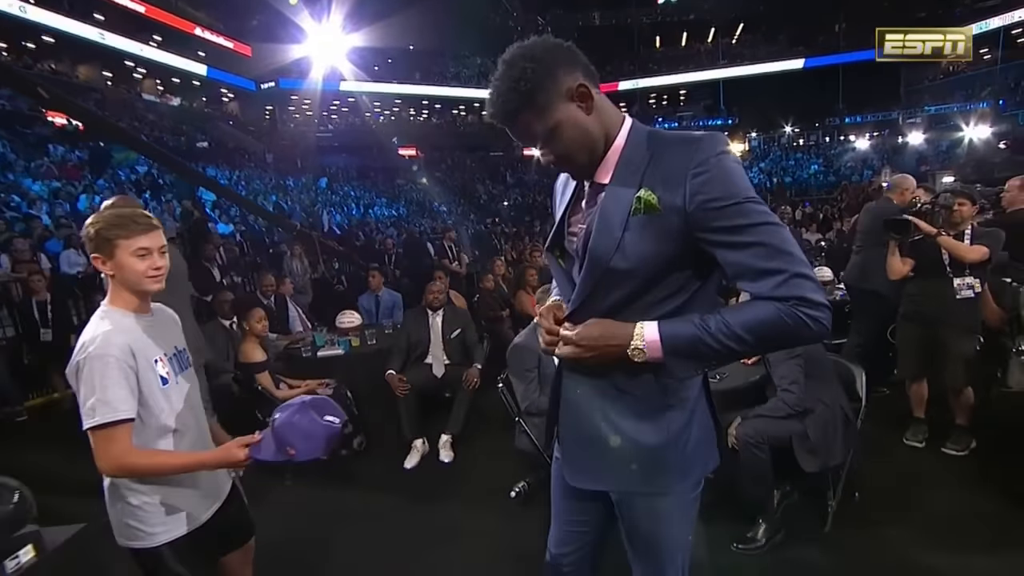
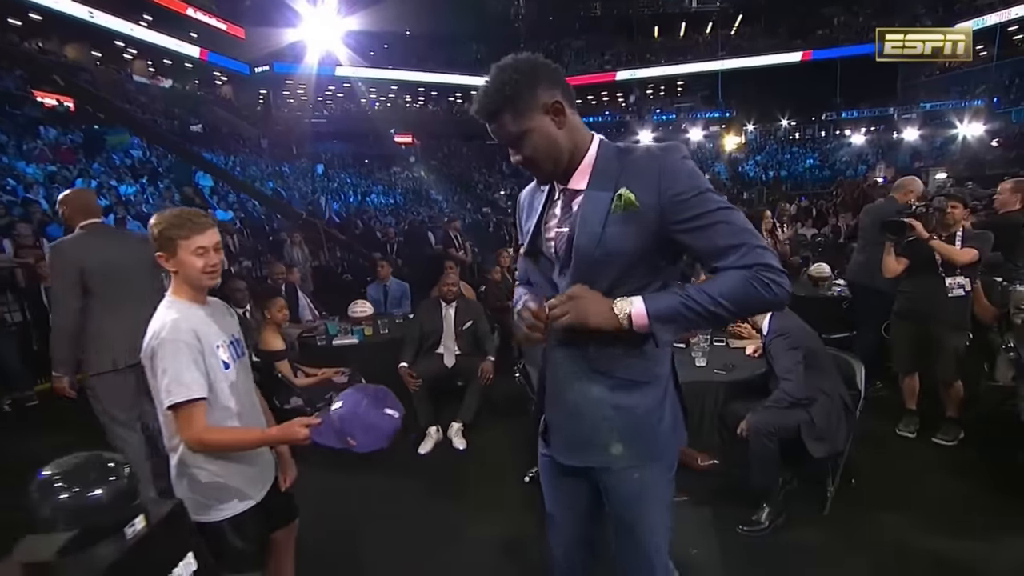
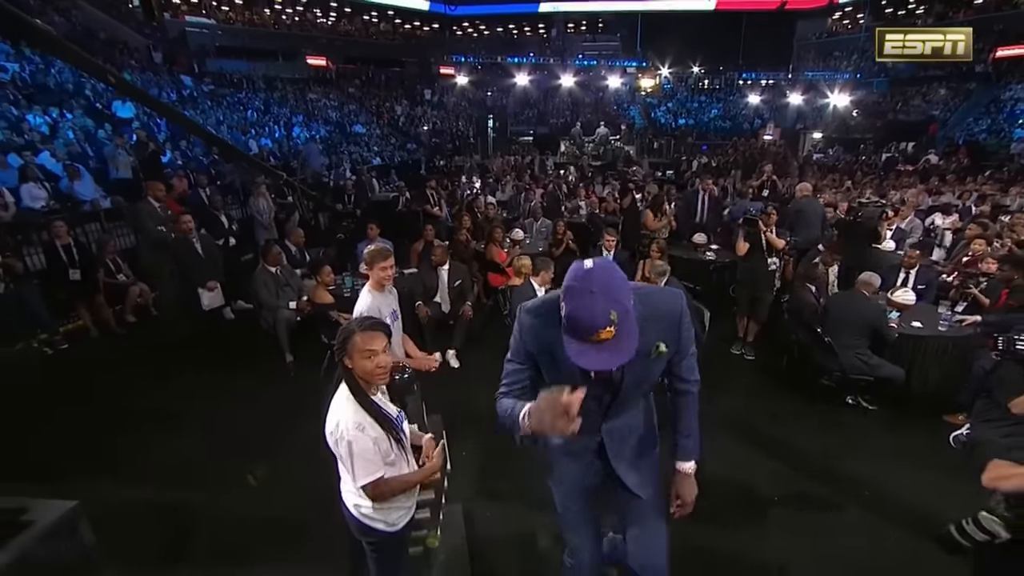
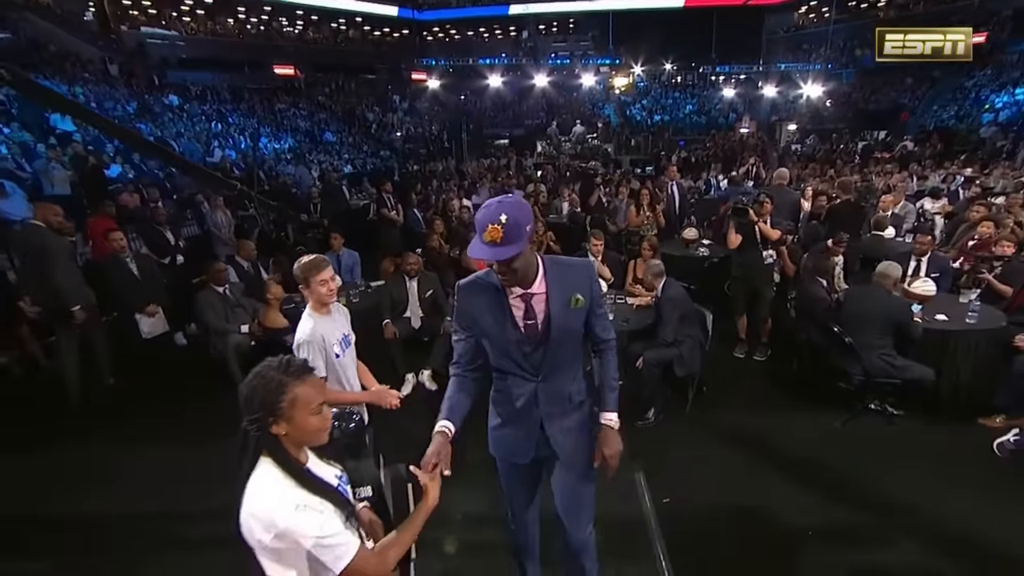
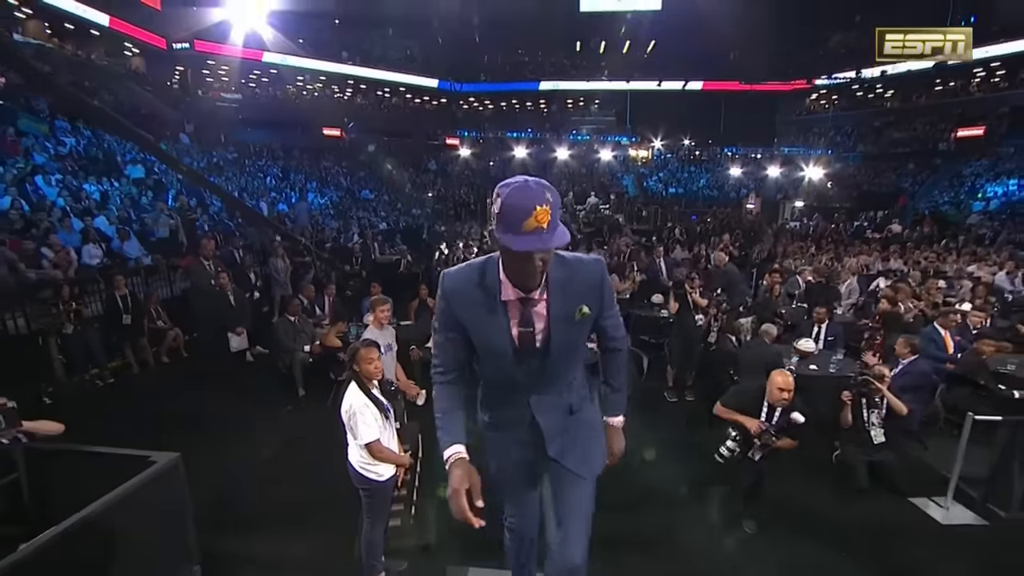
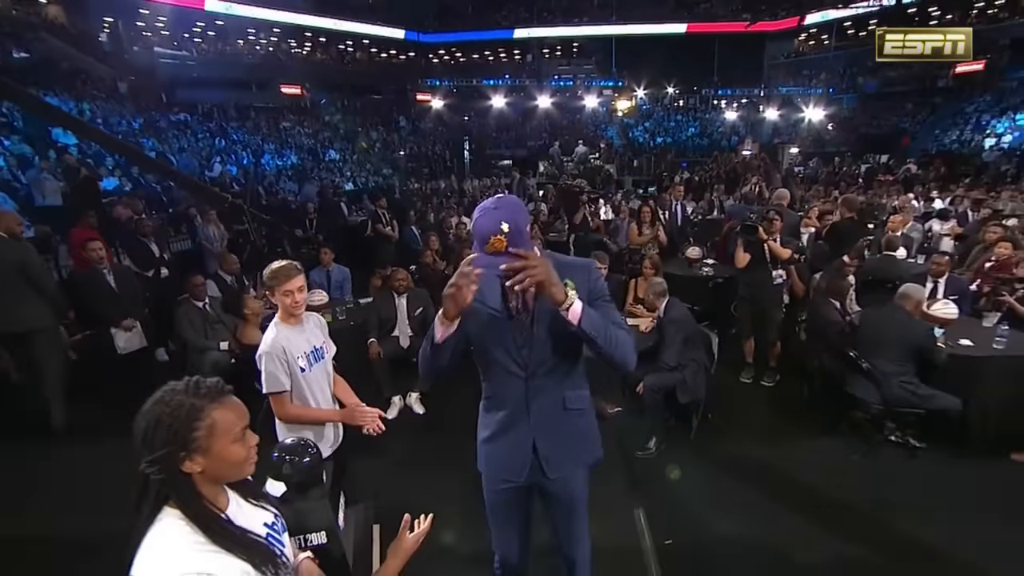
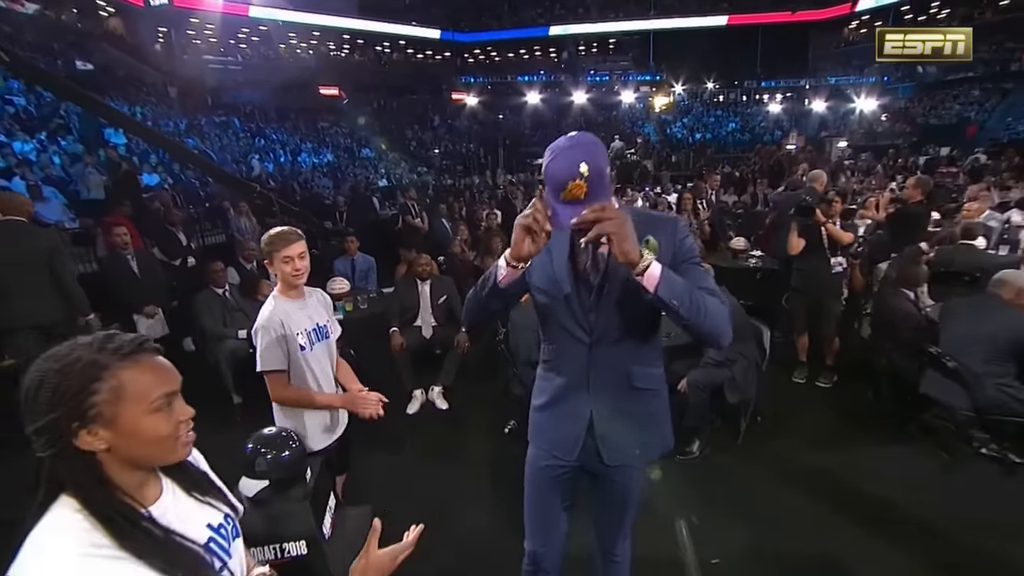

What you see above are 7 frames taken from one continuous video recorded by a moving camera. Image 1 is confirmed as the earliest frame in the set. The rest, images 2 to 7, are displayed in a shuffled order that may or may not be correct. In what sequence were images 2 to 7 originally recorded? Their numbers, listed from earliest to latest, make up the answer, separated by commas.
2, 7, 6, 4, 3, 5
